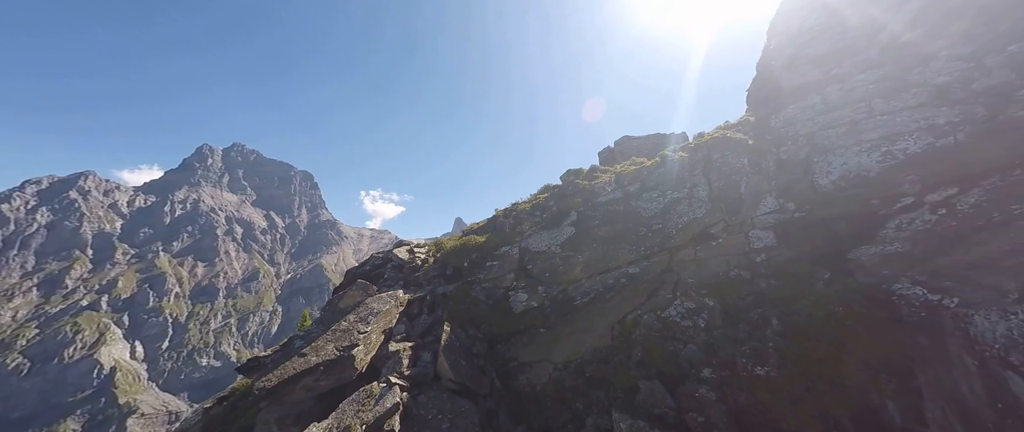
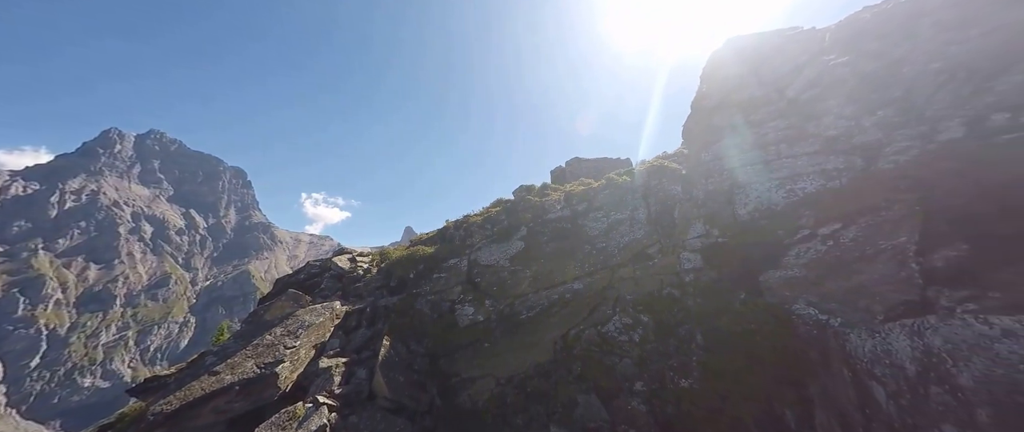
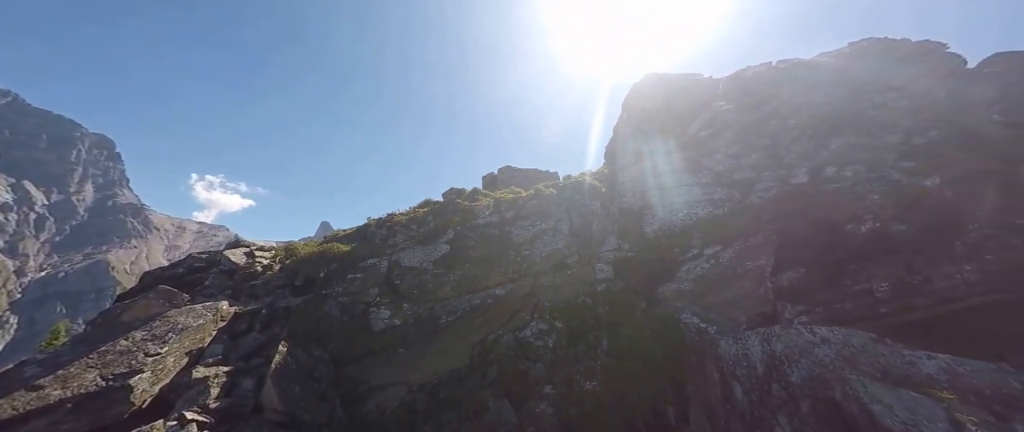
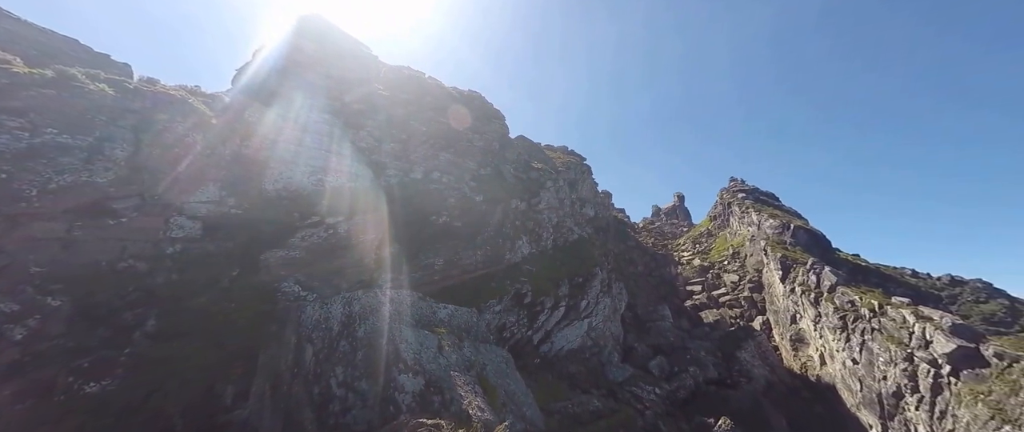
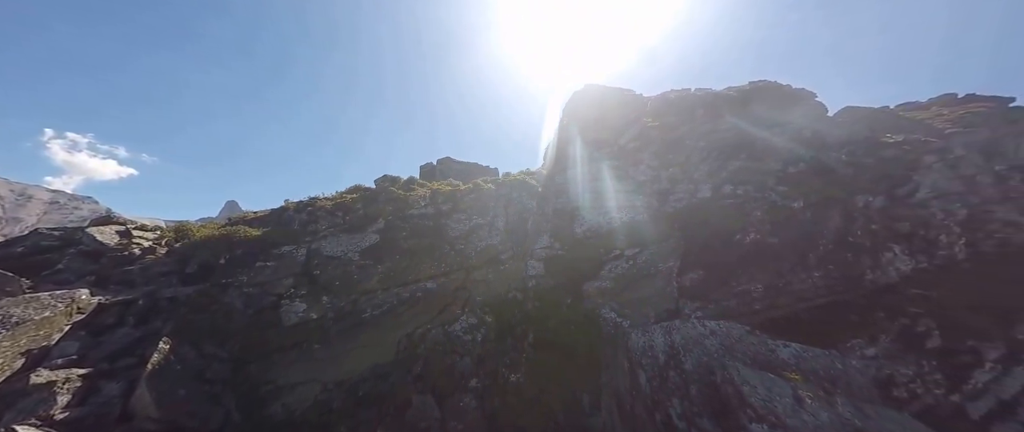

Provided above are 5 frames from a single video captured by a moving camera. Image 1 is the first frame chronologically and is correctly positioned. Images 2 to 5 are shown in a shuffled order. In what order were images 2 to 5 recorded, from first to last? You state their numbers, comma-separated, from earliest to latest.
2, 3, 5, 4
